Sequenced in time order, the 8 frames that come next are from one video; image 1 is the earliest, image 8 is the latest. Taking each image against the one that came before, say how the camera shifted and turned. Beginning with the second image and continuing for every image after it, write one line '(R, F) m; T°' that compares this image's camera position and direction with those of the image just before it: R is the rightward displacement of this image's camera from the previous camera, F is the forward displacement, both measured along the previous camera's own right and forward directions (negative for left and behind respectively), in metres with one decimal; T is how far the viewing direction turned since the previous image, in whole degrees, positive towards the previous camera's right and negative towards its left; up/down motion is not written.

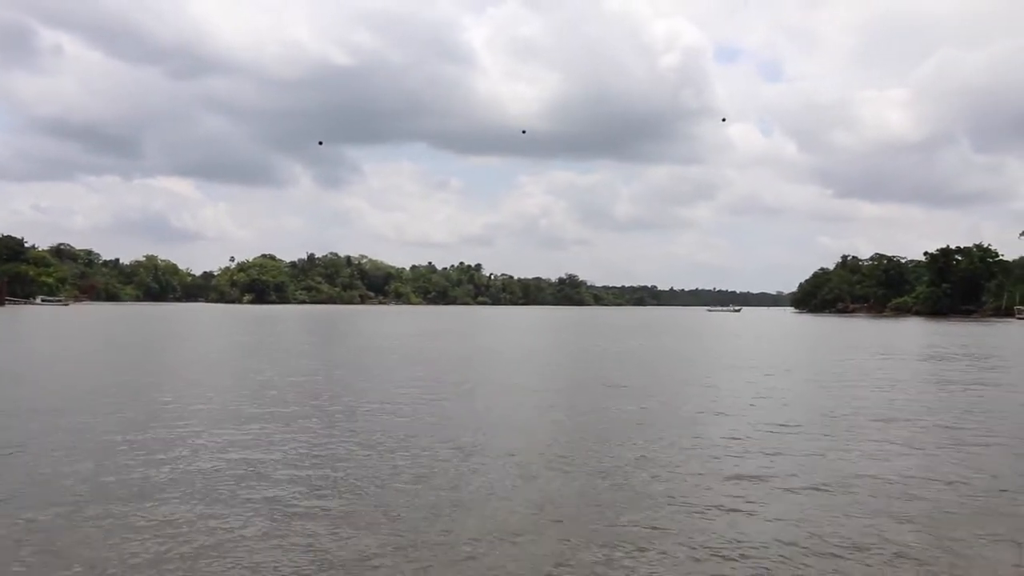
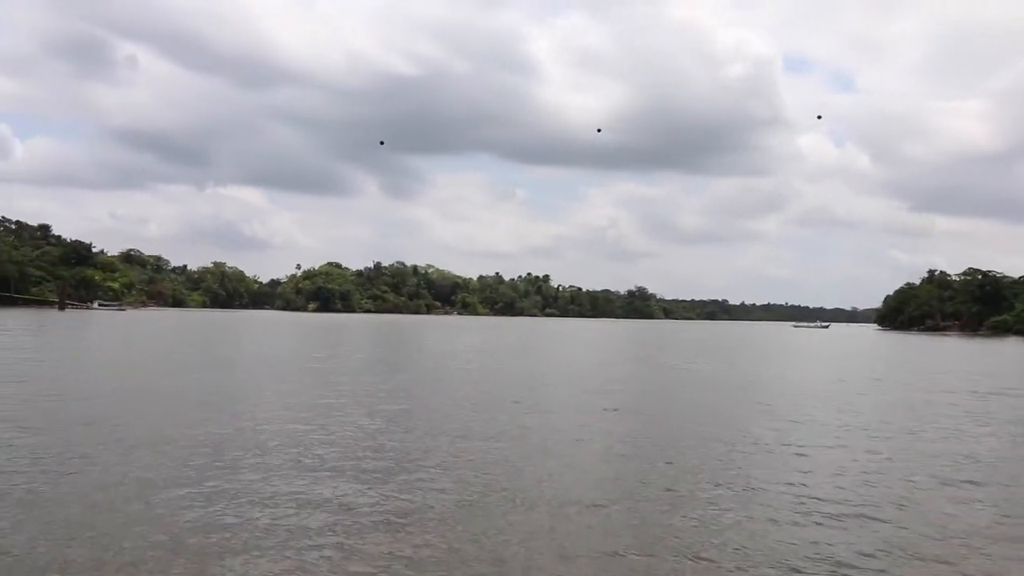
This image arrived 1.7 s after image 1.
(-0.5, +2.3) m; -3°
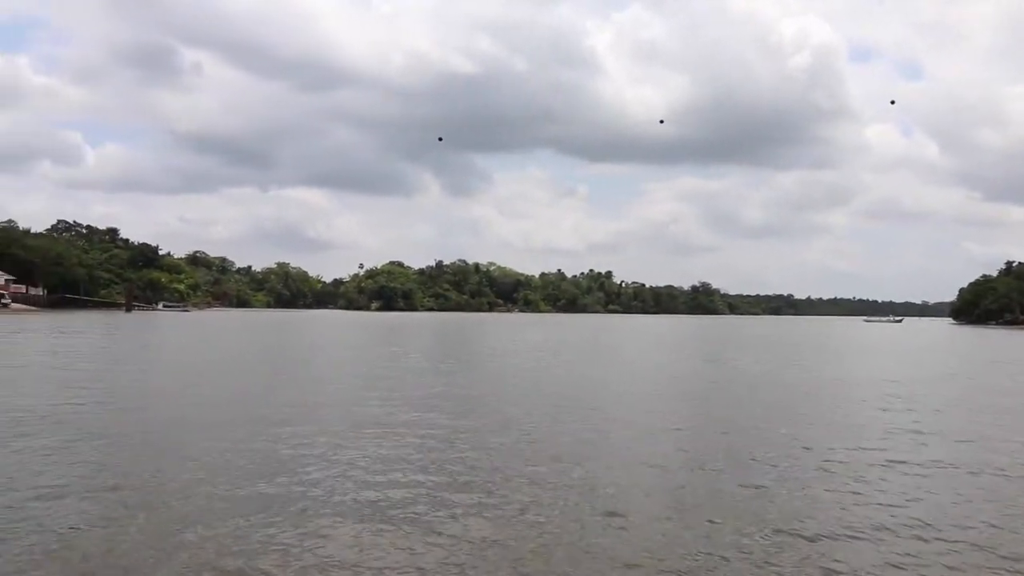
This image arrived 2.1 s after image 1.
(-0.1, +0.7) m; -3°
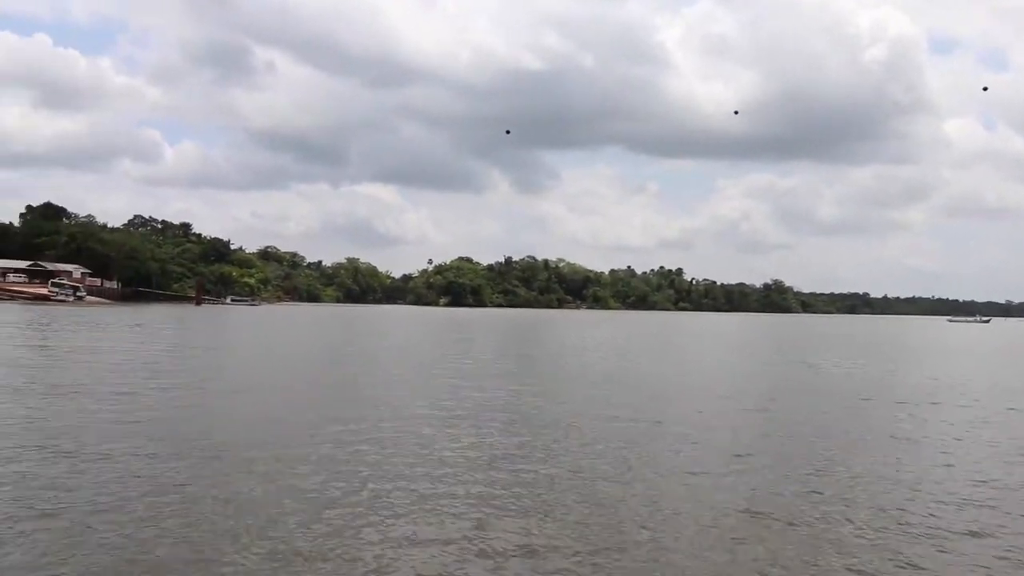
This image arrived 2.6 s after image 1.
(-0.1, +0.8) m; -4°
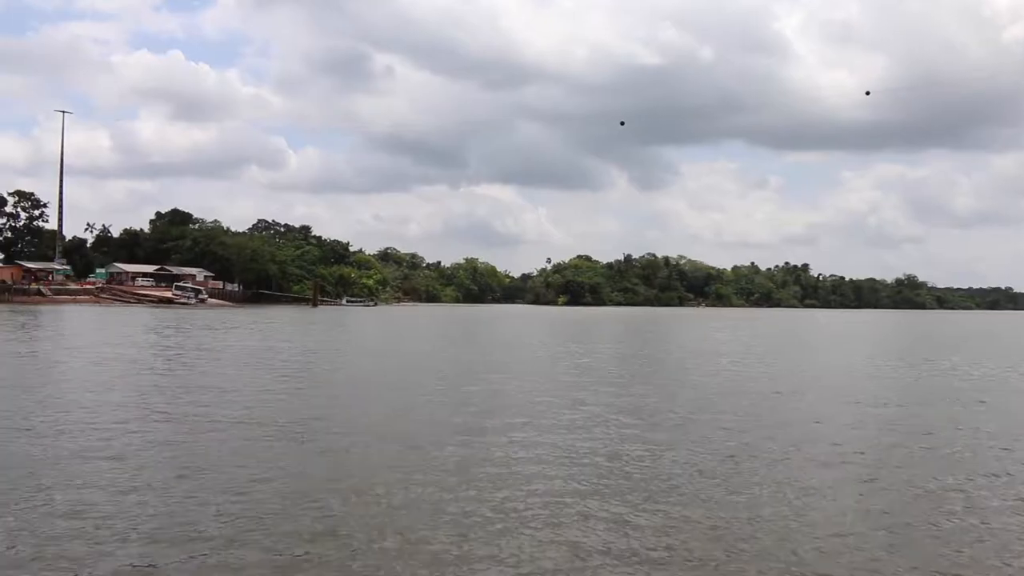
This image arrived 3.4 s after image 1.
(0.0, +1.2) m; -6°
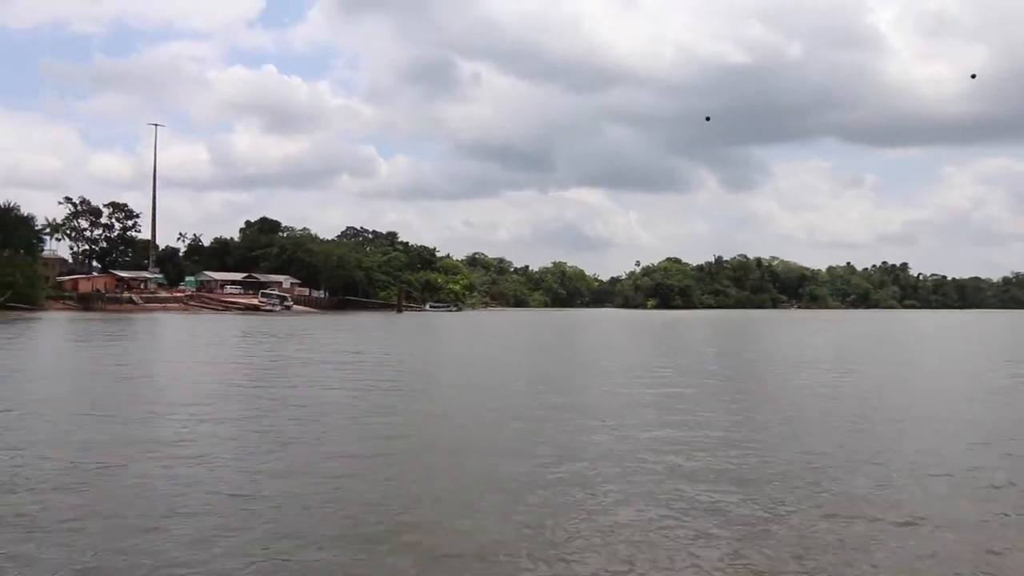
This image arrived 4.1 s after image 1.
(+0.2, +0.9) m; -5°
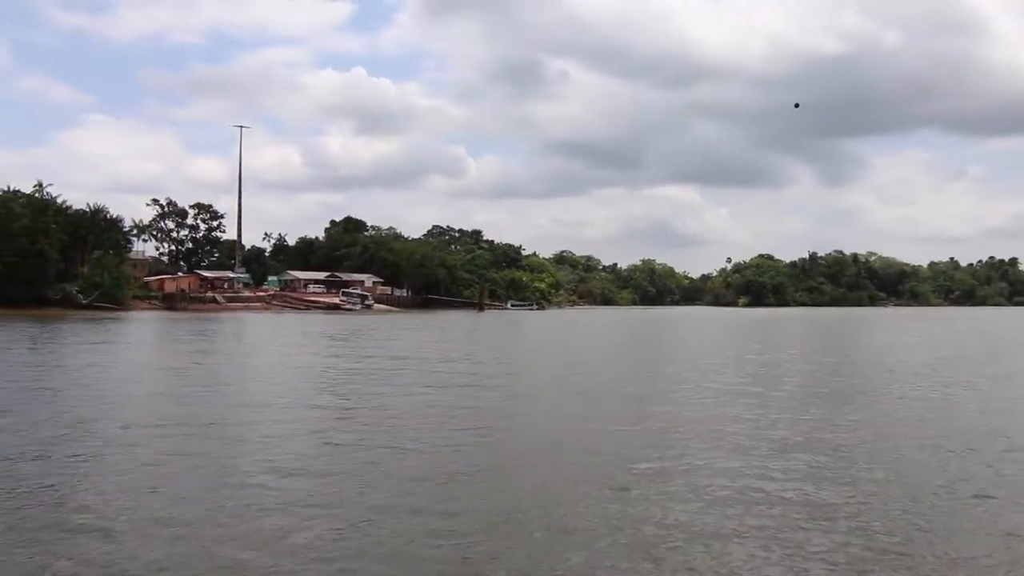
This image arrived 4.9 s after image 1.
(+0.2, +1.3) m; -5°
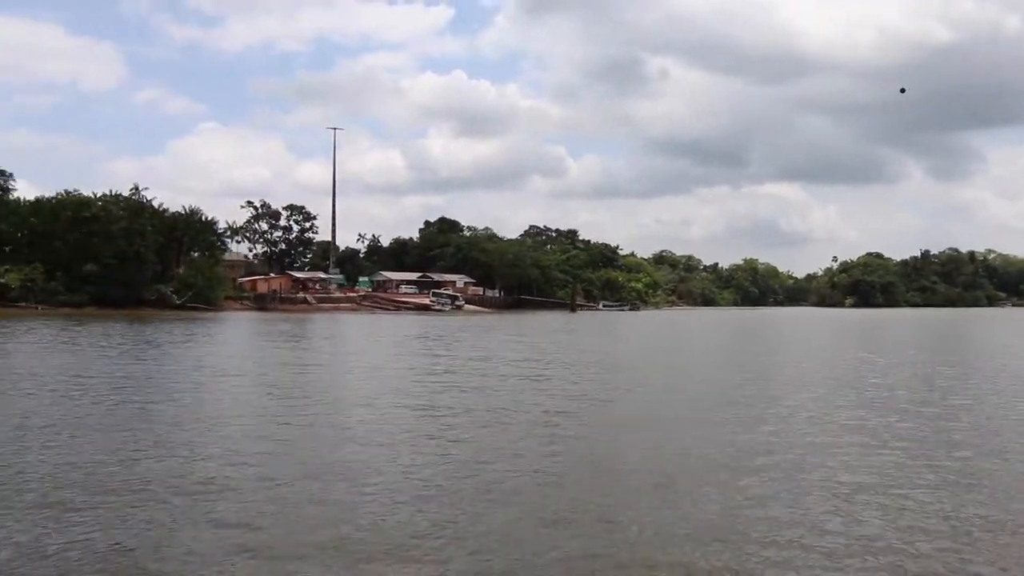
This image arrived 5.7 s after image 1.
(+0.3, +1.3) m; -5°
